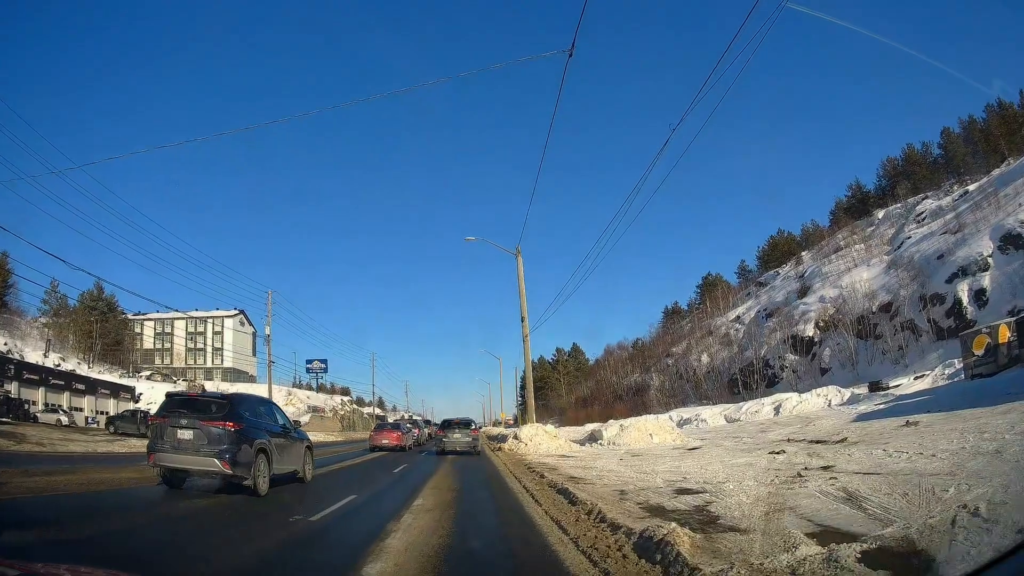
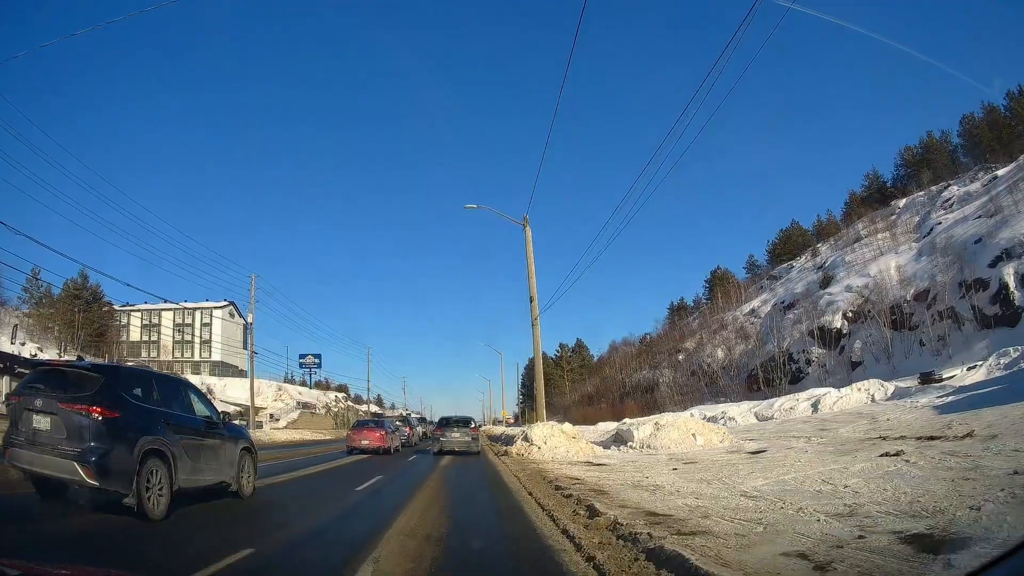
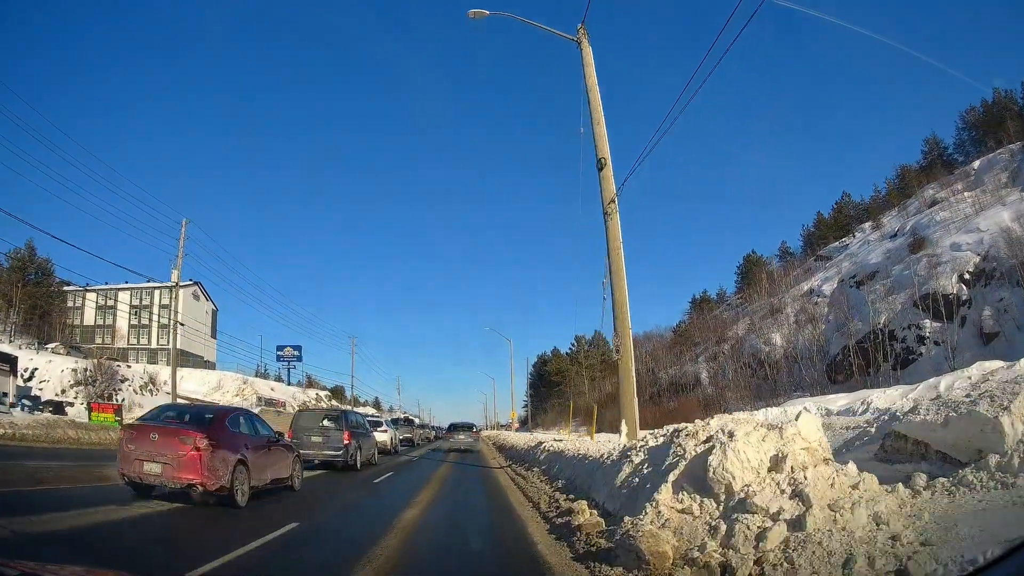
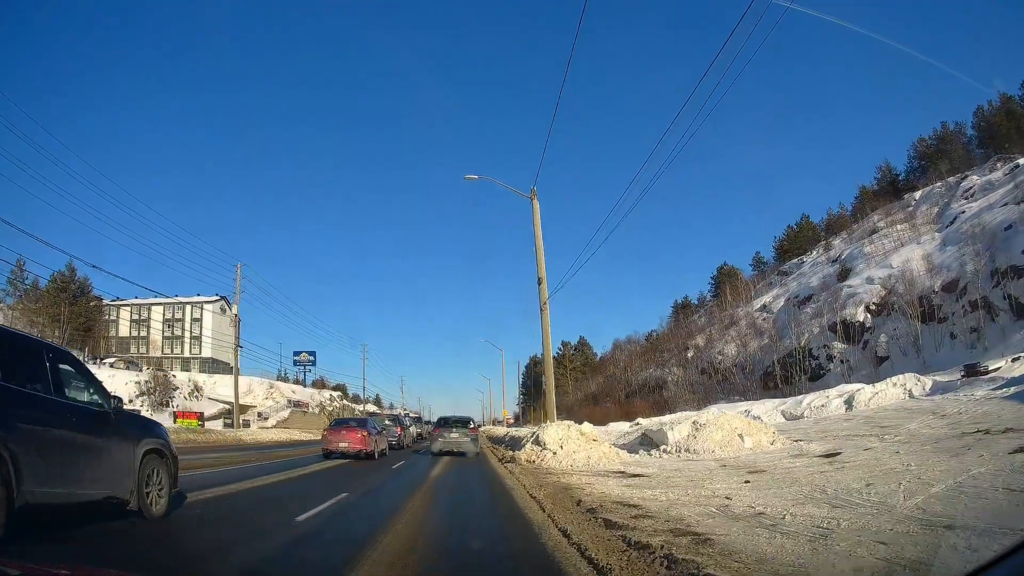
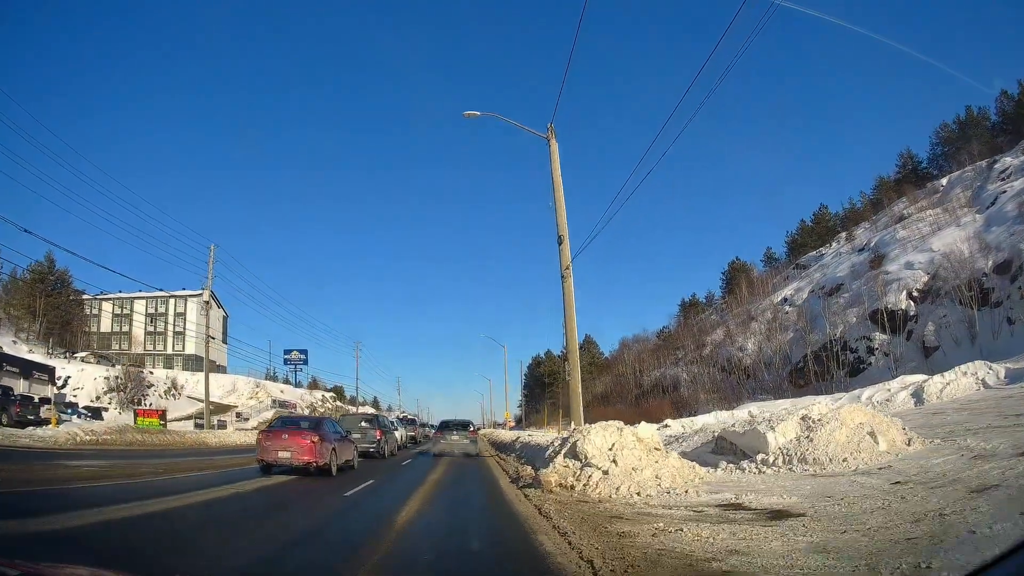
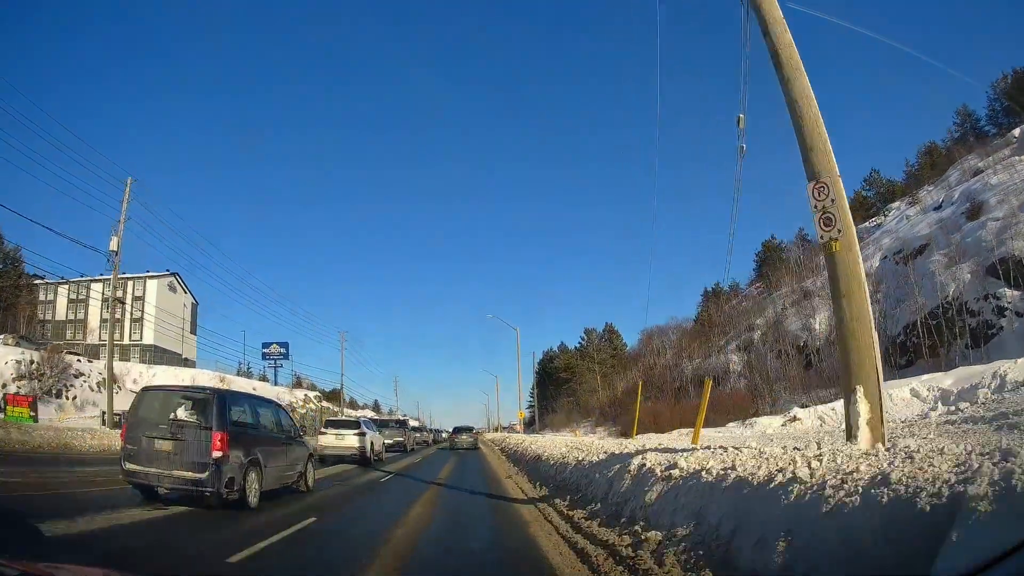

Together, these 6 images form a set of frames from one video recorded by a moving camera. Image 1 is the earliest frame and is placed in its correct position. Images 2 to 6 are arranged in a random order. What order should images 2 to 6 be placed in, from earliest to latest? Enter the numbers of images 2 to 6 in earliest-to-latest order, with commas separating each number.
2, 4, 5, 3, 6
